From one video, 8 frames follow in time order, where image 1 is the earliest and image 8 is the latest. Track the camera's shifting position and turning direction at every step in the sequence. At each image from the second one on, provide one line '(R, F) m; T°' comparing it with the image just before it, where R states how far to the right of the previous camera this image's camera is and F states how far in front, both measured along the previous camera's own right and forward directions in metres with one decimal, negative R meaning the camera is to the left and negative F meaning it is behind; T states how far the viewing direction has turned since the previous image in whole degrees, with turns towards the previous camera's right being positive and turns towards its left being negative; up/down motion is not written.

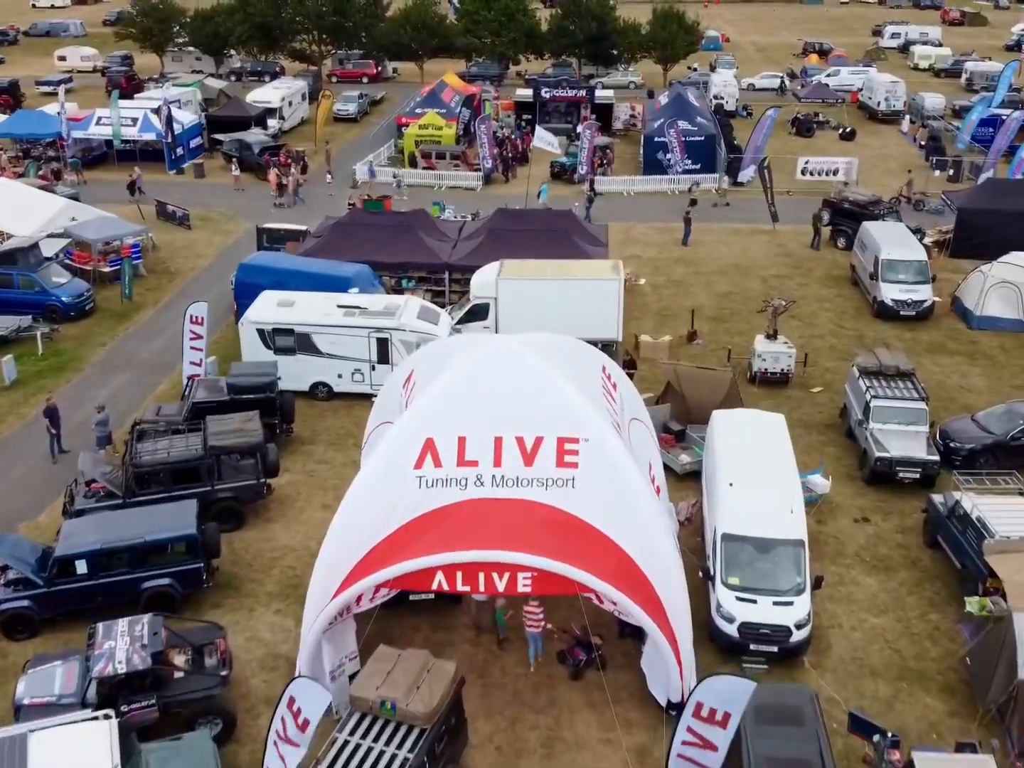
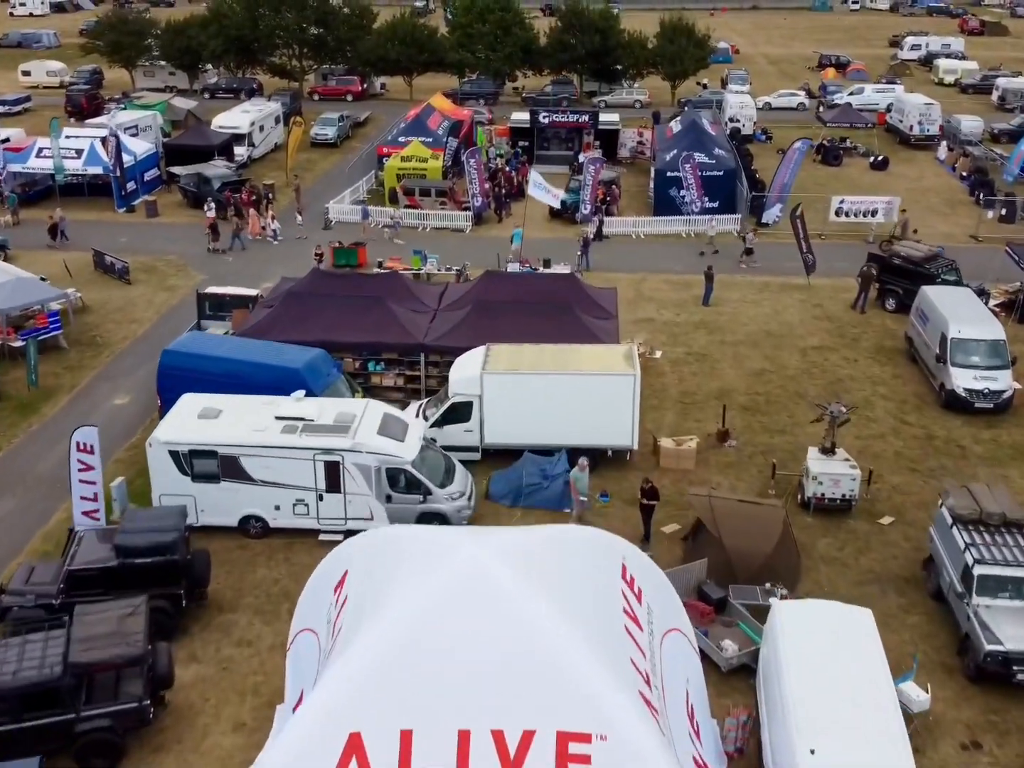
(+0.2, +4.3) m; 0°
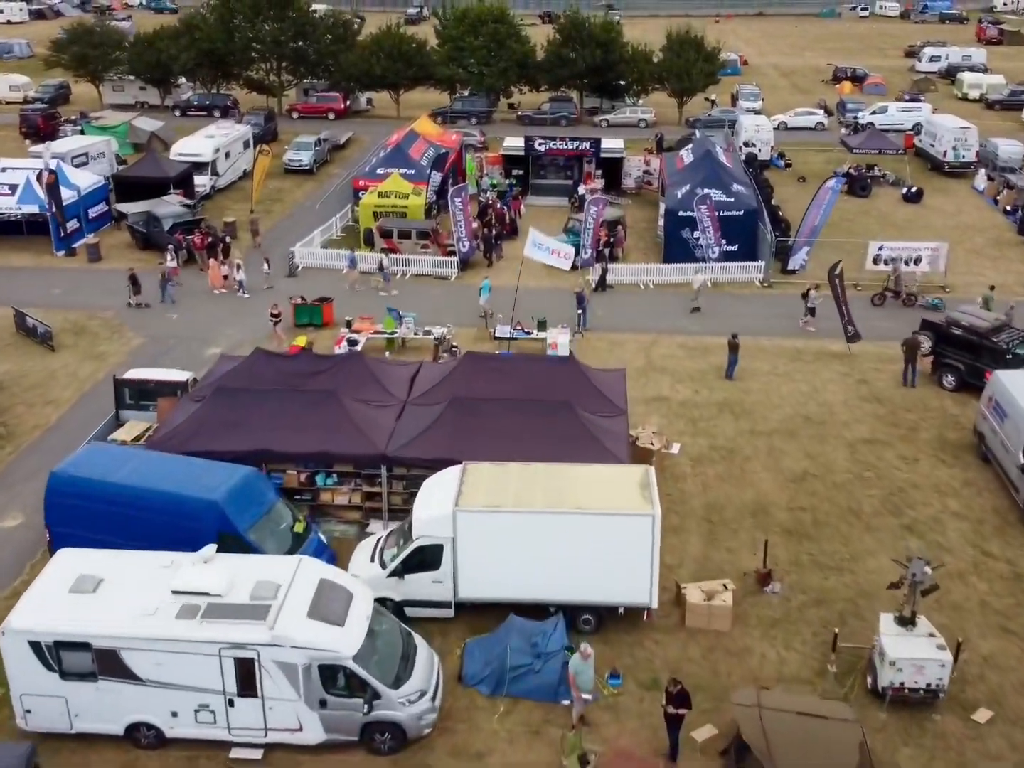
(+0.3, +3.9) m; 0°
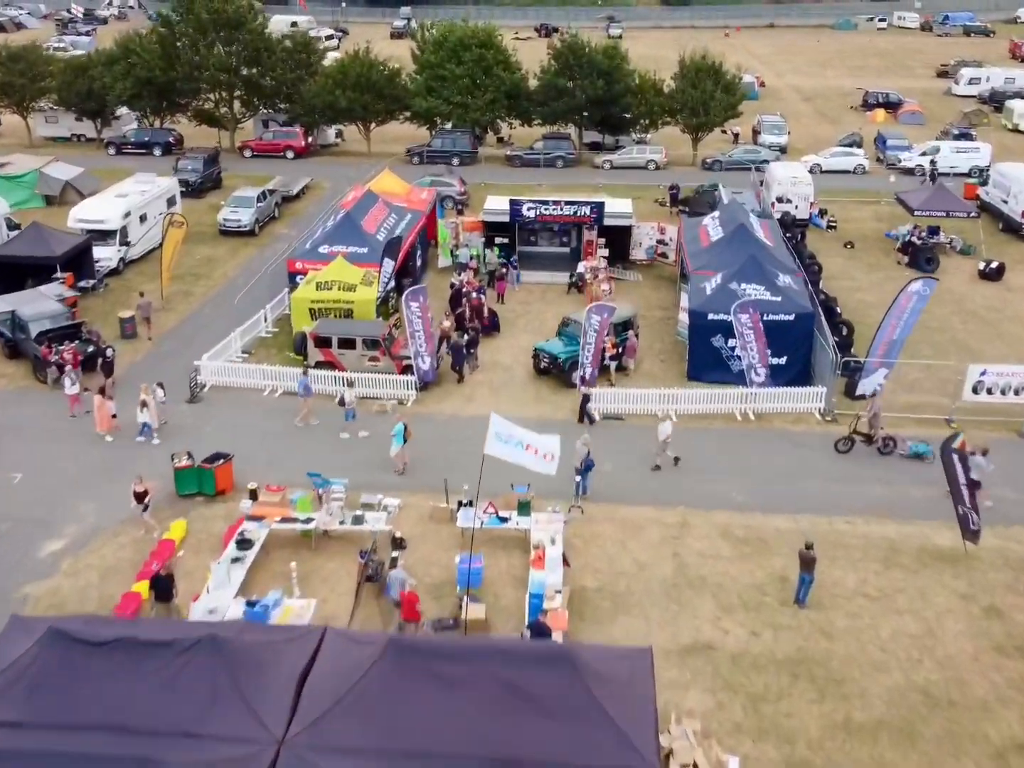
(+0.5, +6.8) m; 0°
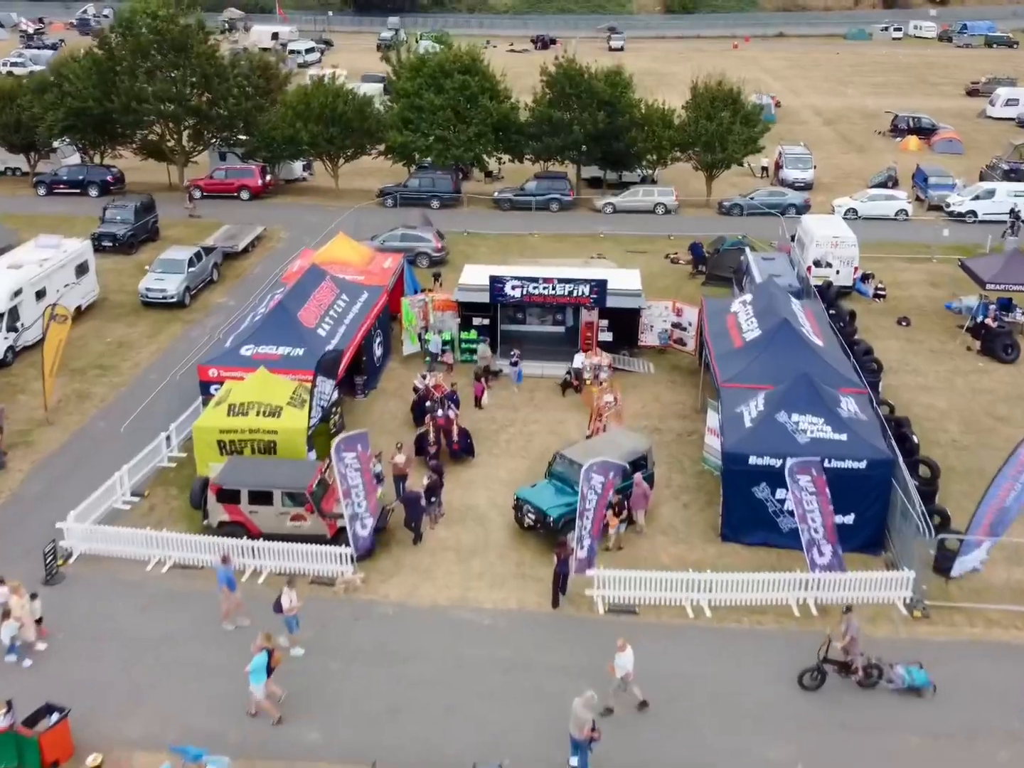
(+0.5, +5.5) m; 0°
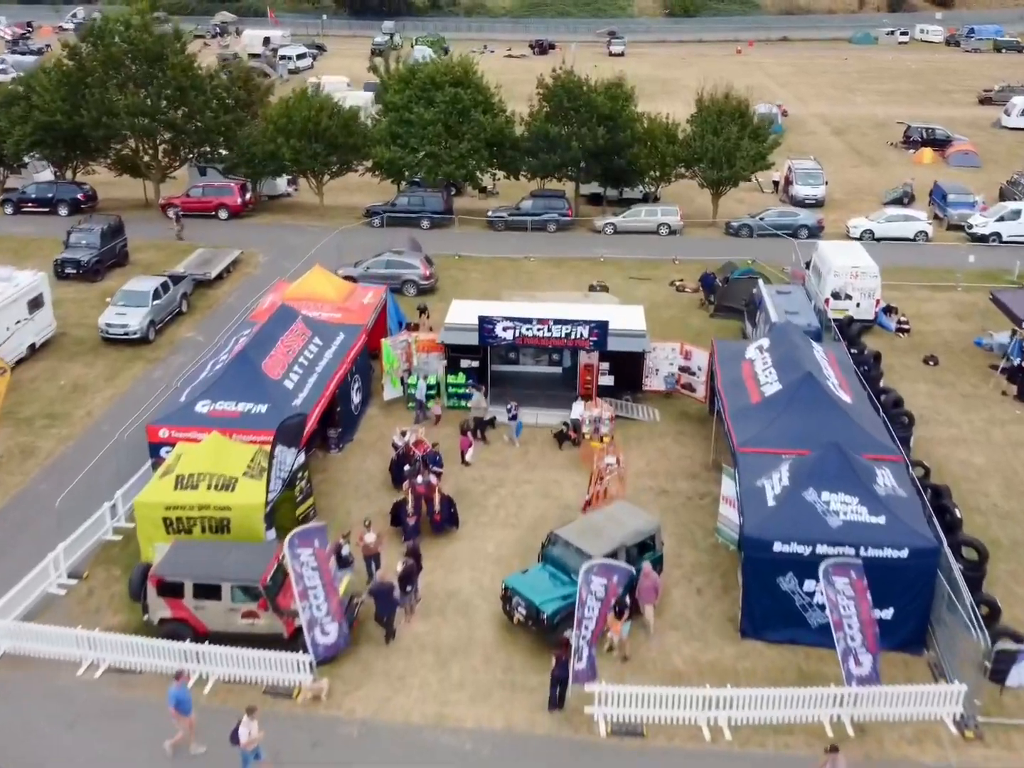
(+0.2, +2.1) m; 0°
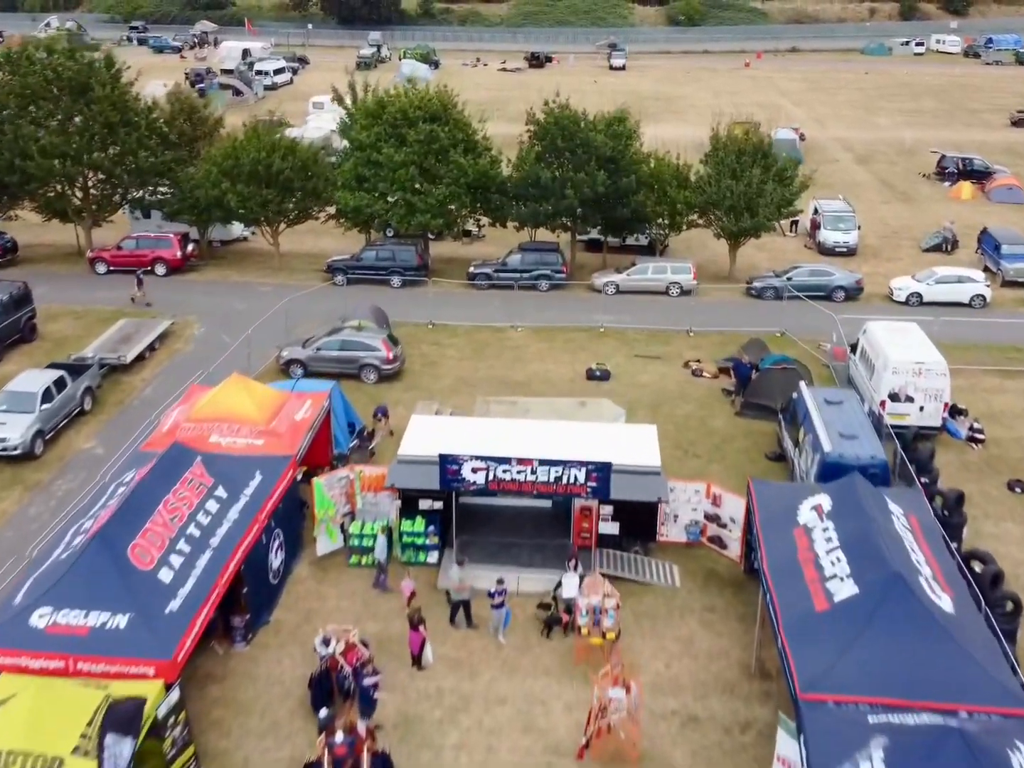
(+0.4, +5.0) m; 0°
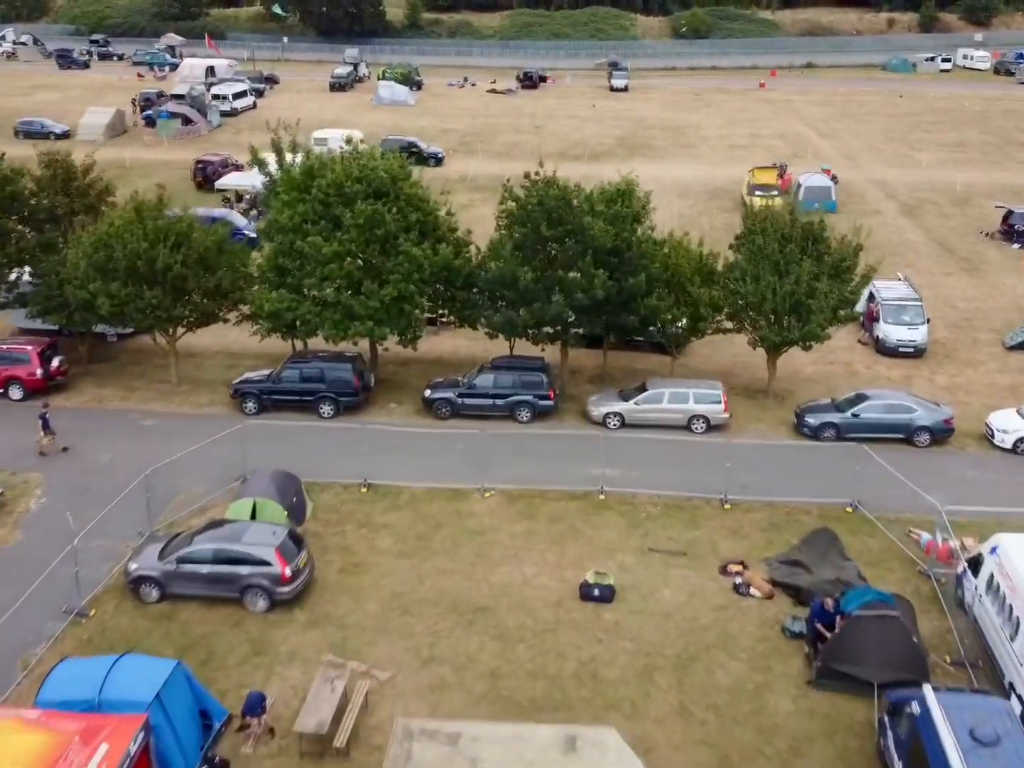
(+0.7, +7.4) m; 0°
